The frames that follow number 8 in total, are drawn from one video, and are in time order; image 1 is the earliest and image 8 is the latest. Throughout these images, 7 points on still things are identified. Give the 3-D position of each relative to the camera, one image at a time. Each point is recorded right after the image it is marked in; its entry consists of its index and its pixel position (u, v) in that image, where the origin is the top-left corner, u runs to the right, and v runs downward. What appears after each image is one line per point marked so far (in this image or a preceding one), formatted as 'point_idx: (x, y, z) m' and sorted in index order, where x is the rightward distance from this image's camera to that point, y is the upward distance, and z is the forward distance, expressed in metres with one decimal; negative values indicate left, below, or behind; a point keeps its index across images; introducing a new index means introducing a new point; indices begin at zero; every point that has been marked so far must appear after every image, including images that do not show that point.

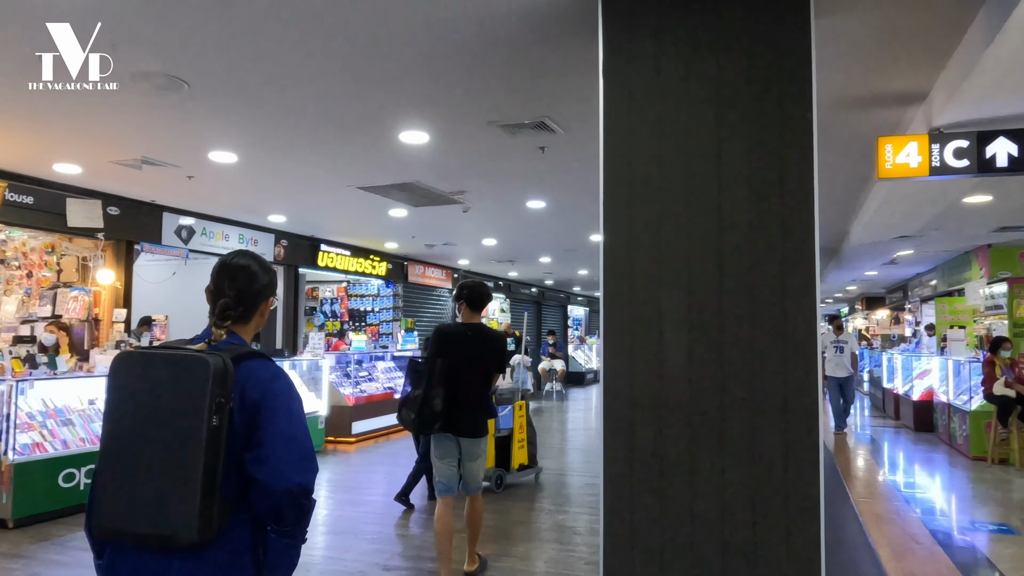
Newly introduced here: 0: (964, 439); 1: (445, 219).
0: (+5.0, -1.7, +8.4) m
1: (-0.6, +0.7, +7.3) m
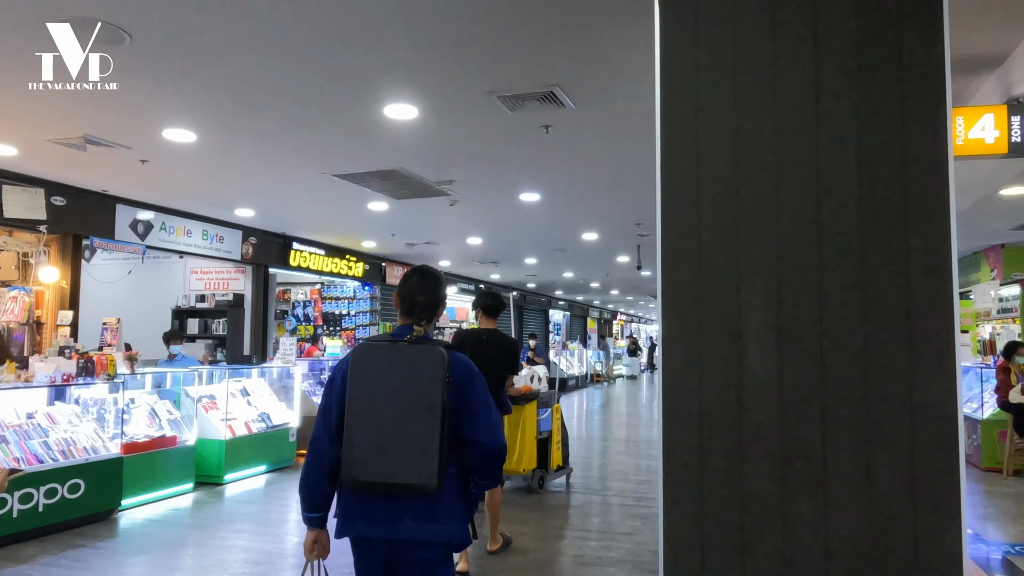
0: (+4.9, -1.7, +8.0) m
1: (-0.7, +0.7, +6.7) m
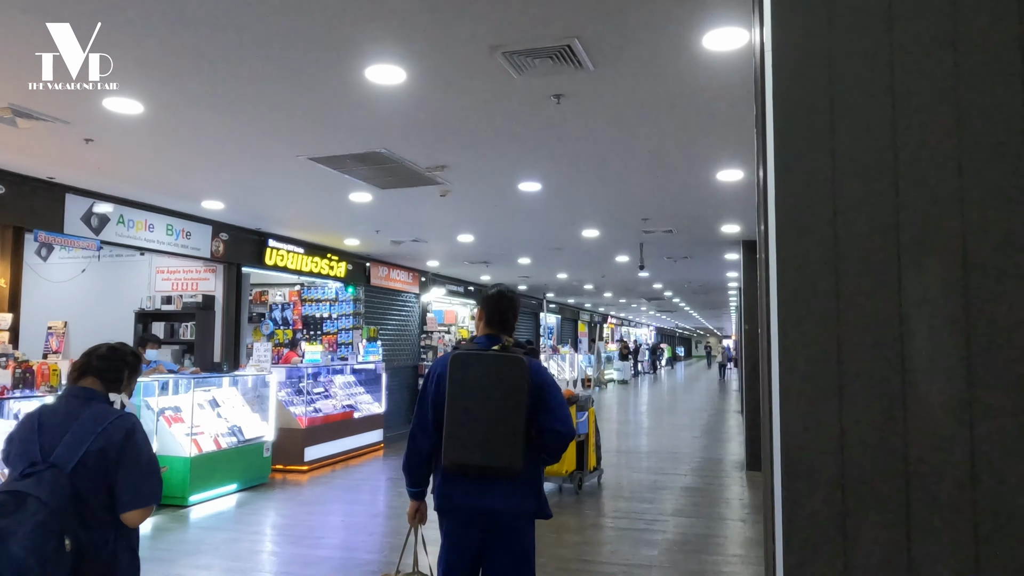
0: (+4.8, -1.7, +7.4) m
1: (-0.8, +0.7, +6.1) m
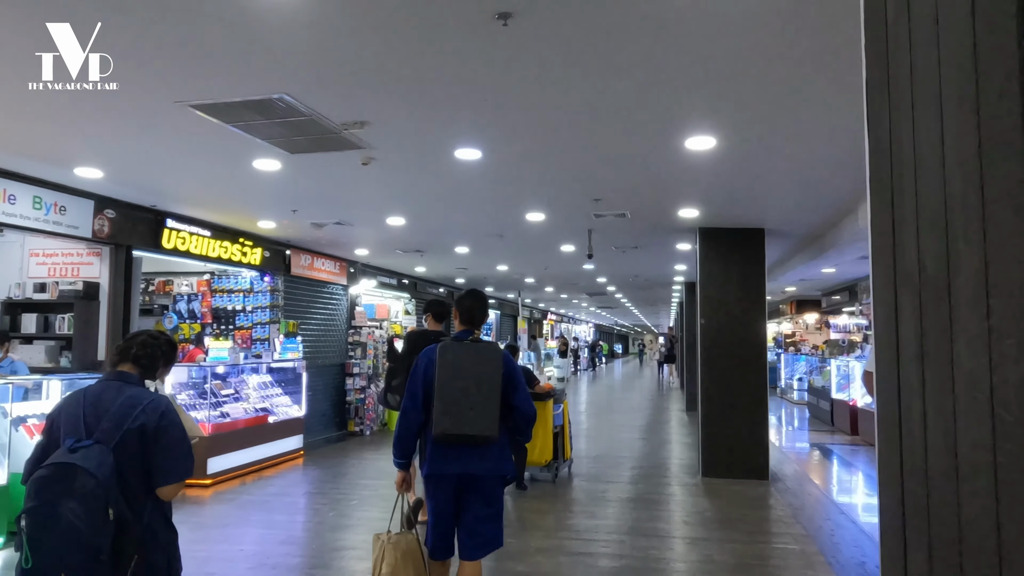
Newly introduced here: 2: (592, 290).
0: (+4.2, -1.6, +7.0) m
1: (-1.2, +0.8, +5.3) m
2: (+1.7, 0.0, +16.8) m
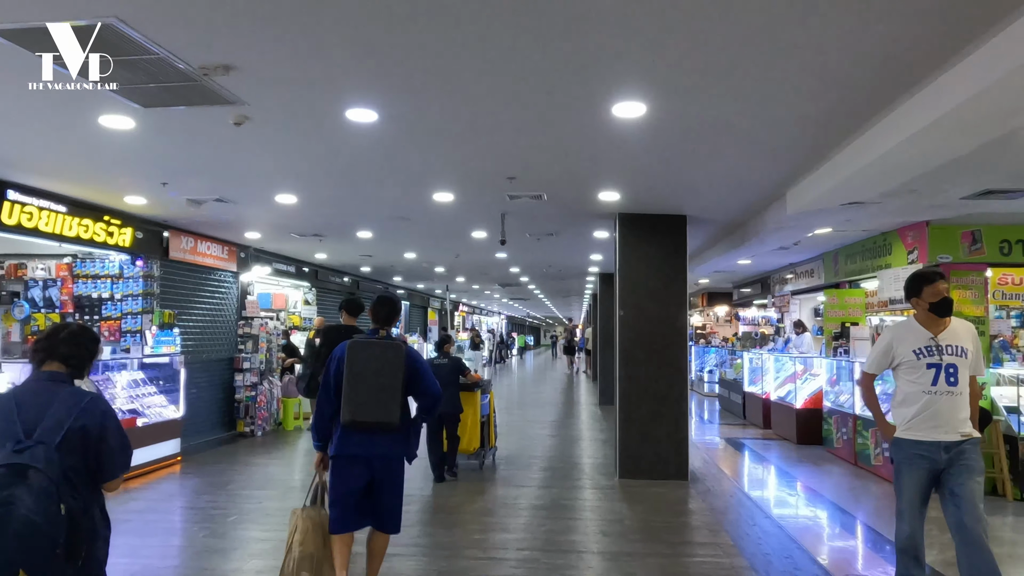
0: (+3.4, -1.6, +6.9) m
1: (-1.8, +0.9, +4.5) m
2: (-0.2, +0.2, +16.3) m
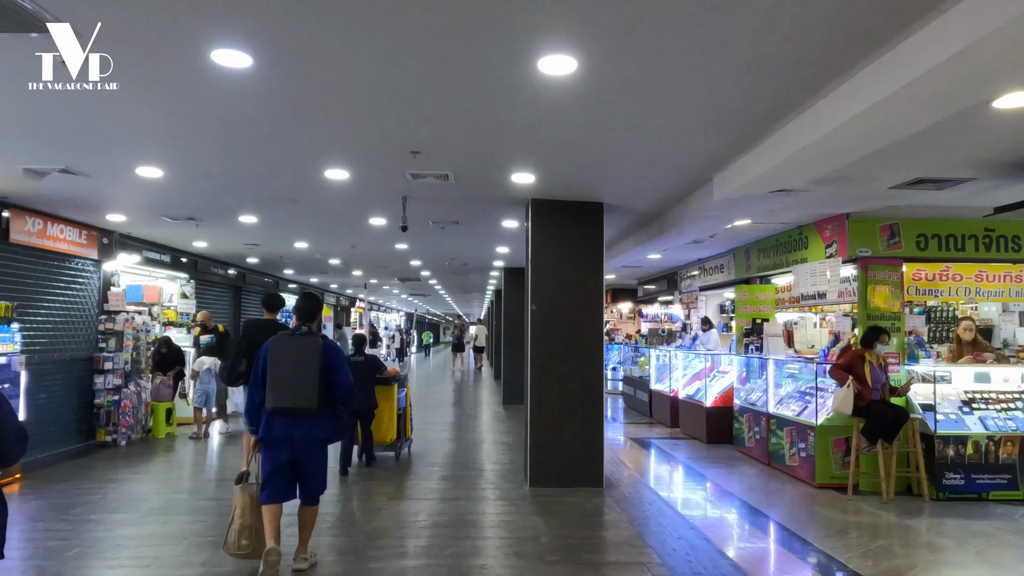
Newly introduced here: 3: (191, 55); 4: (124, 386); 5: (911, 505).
0: (+2.6, -1.5, +6.7) m
1: (-2.2, +0.9, +3.6) m
2: (-2.2, +0.3, +15.5) m
3: (-1.4, +1.0, +3.2) m
4: (-4.3, -1.1, +8.5) m
5: (+3.1, -1.7, +5.8) m
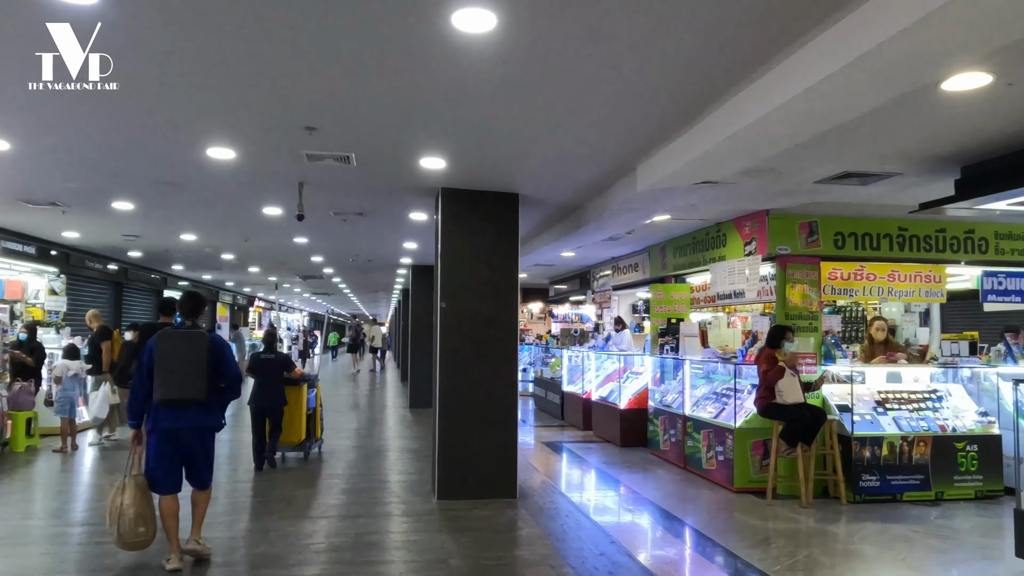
0: (+1.8, -1.5, +6.5) m
1: (-2.6, +1.0, +2.9) m
2: (-4.0, +0.3, +14.7) m
3: (-1.7, +1.0, +2.6) m
4: (-5.3, -1.0, +7.4) m
5: (+2.4, -1.7, +5.7) m
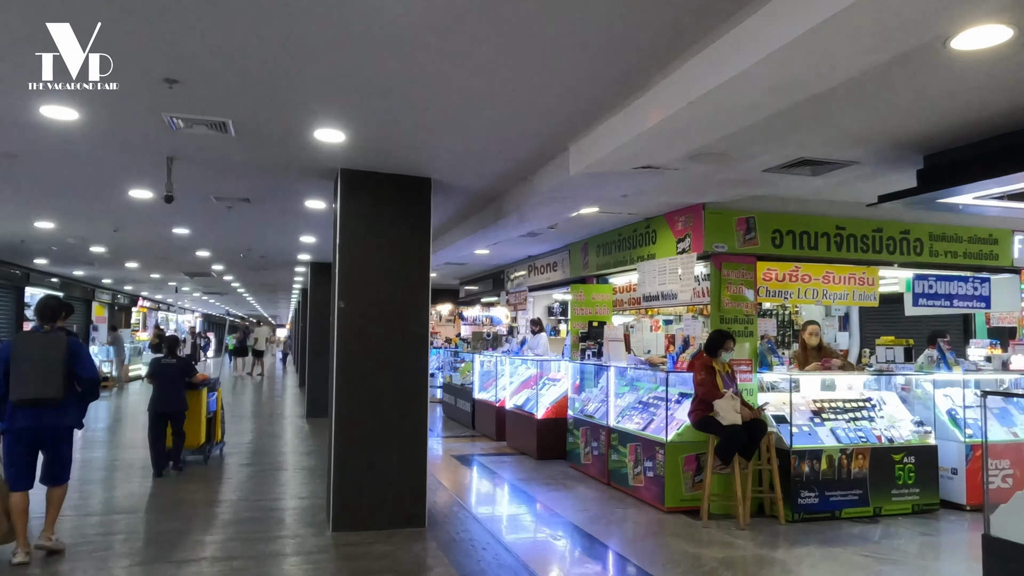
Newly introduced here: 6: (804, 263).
0: (+1.1, -1.5, +6.0) m
1: (-2.8, +1.0, +1.8) m
2: (-5.7, +0.4, +13.4) m
3: (-1.8, +1.1, +1.6) m
4: (-6.0, -1.0, +6.0) m
5: (+1.8, -1.7, +5.2) m
6: (+2.3, +0.2, +5.9) m
